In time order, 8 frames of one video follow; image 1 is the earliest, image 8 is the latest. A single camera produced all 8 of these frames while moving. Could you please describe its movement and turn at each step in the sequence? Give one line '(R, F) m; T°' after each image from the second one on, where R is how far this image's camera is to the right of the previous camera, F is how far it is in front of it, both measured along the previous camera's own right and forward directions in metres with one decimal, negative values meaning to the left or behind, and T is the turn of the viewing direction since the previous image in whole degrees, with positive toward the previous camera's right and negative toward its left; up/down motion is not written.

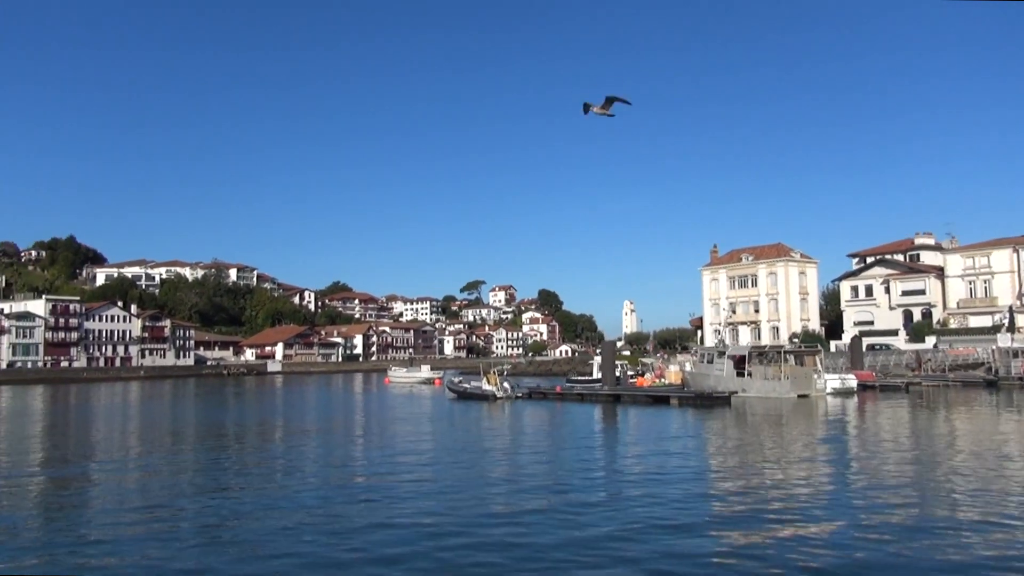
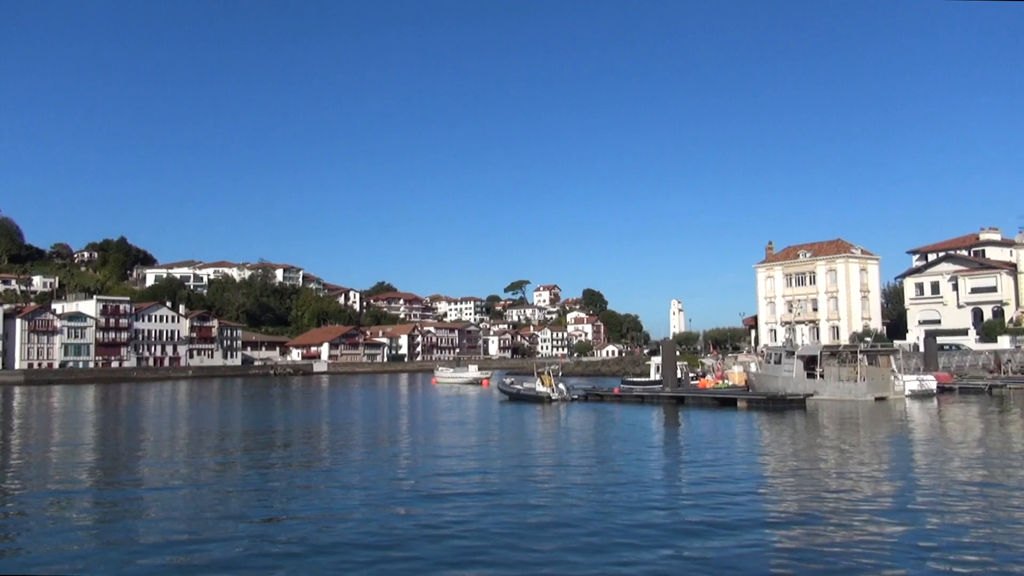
(-0.3, +1.0) m; -3°
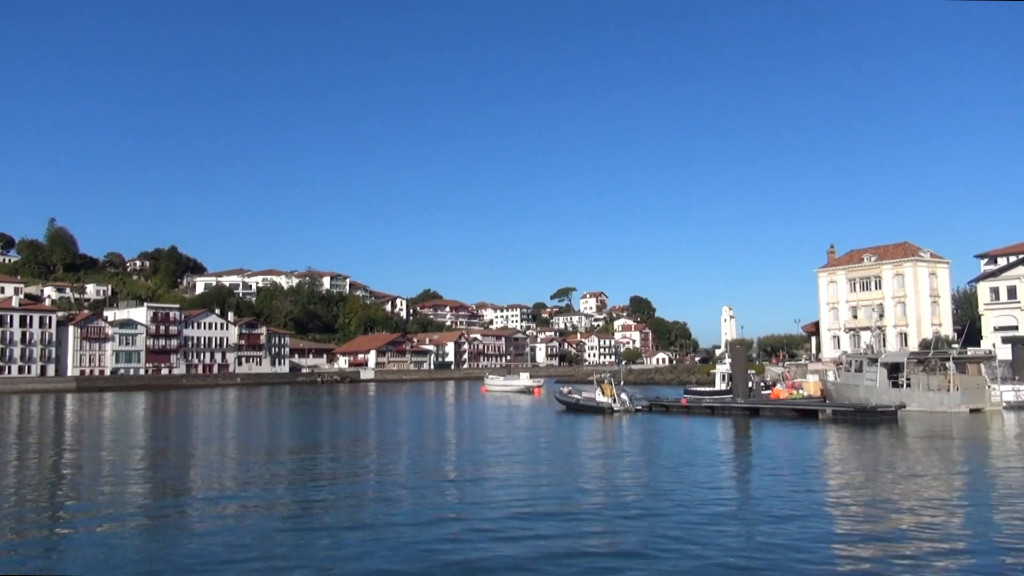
(-0.3, +1.2) m; -3°
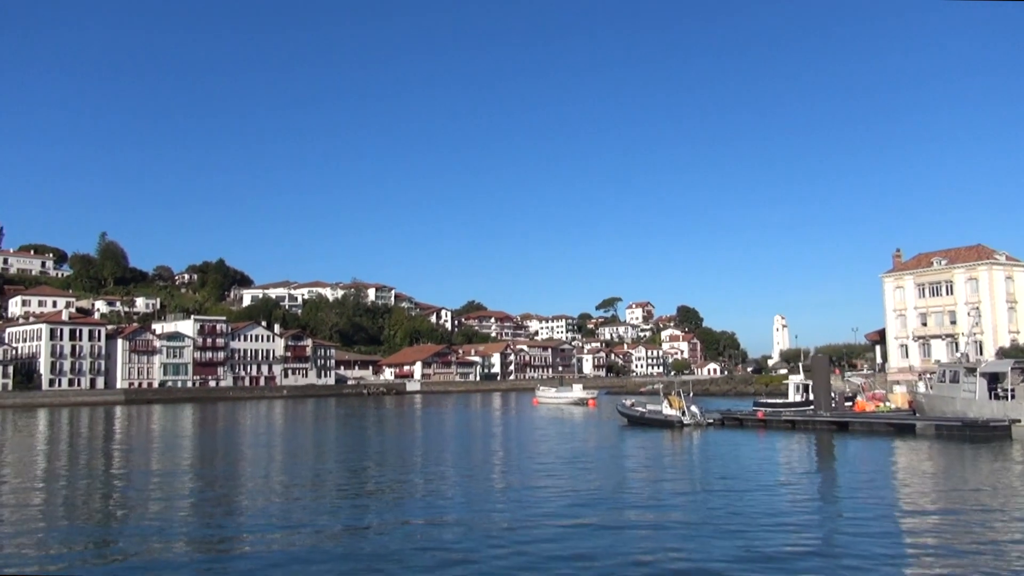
(-0.4, +1.3) m; -3°
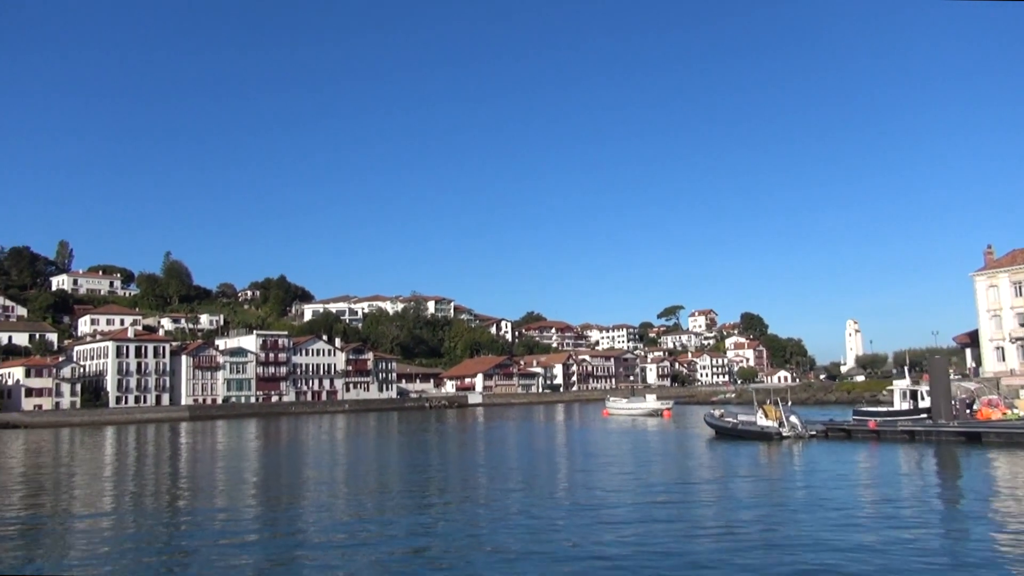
(-0.4, +1.5) m; -4°
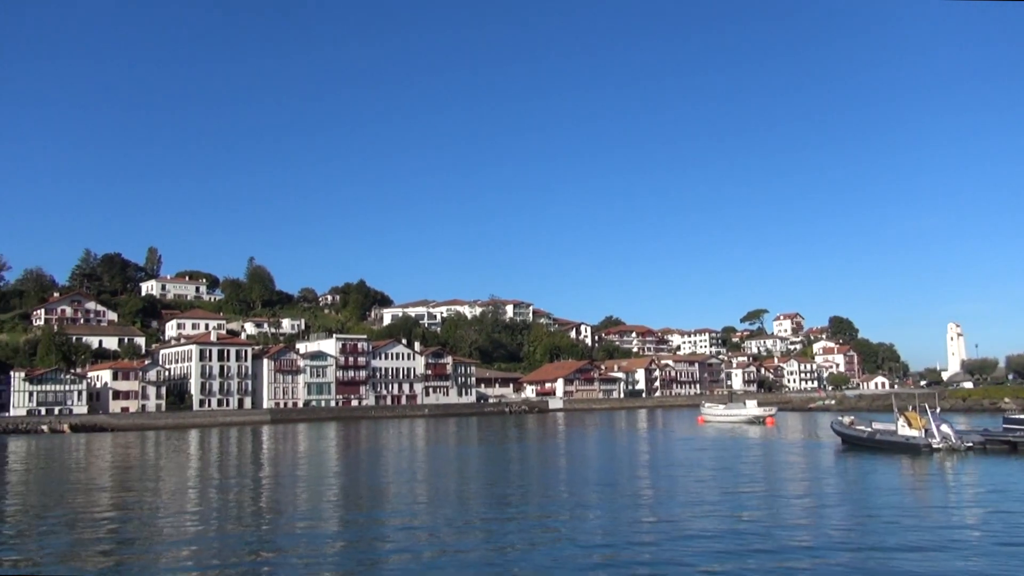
(-0.4, +1.8) m; -5°
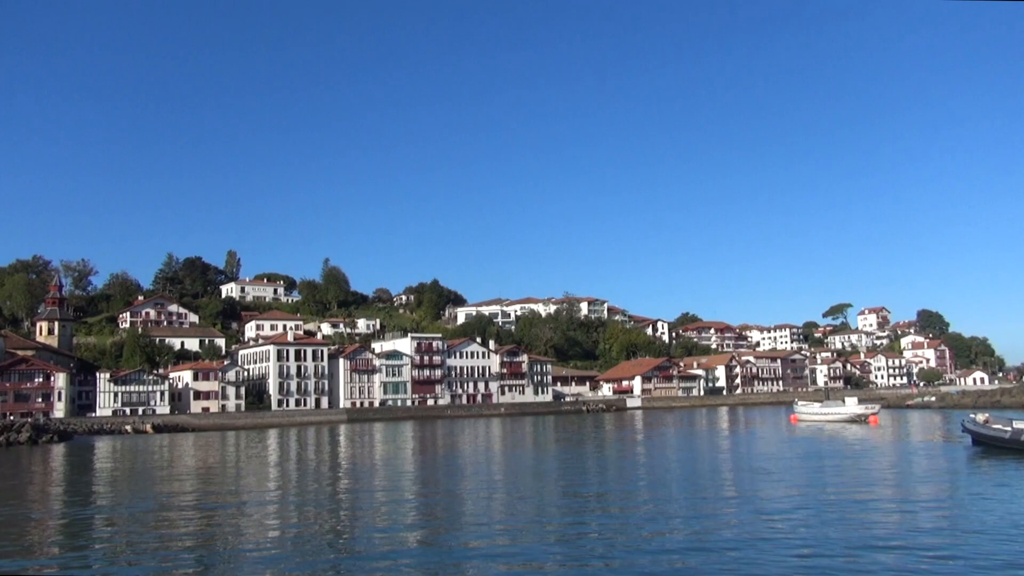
(-0.3, +1.4) m; -5°
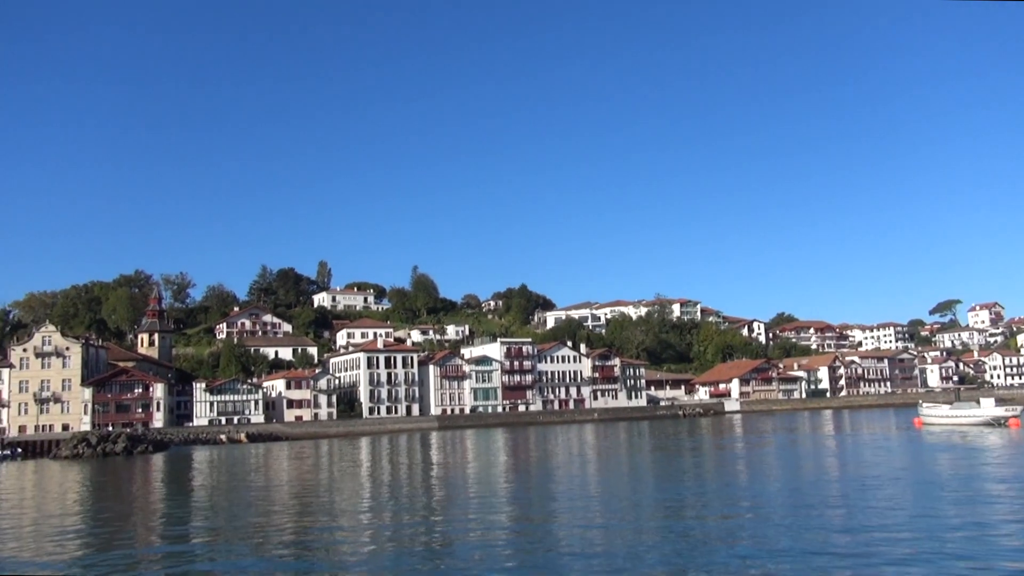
(-0.2, +1.7) m; -6°
